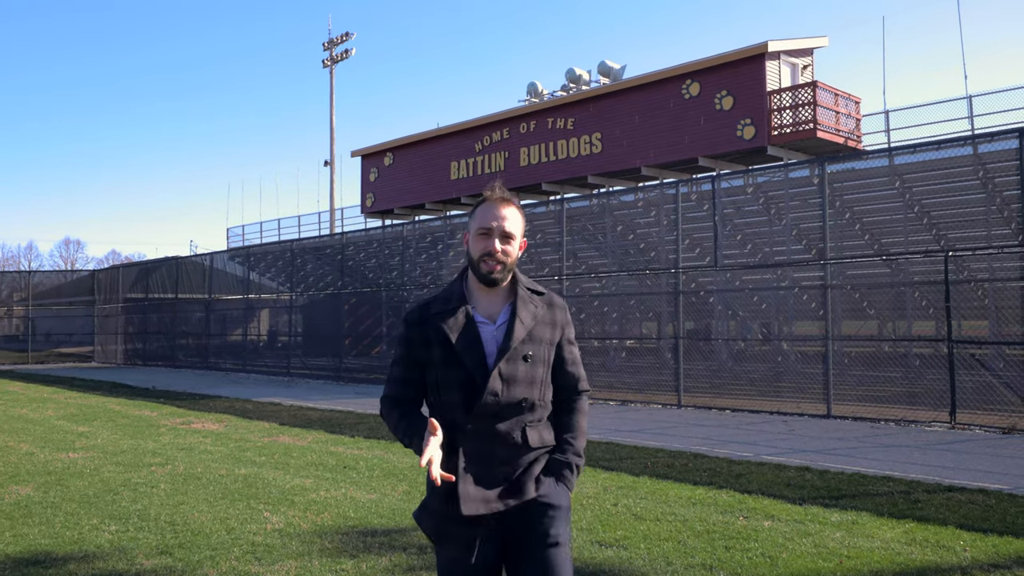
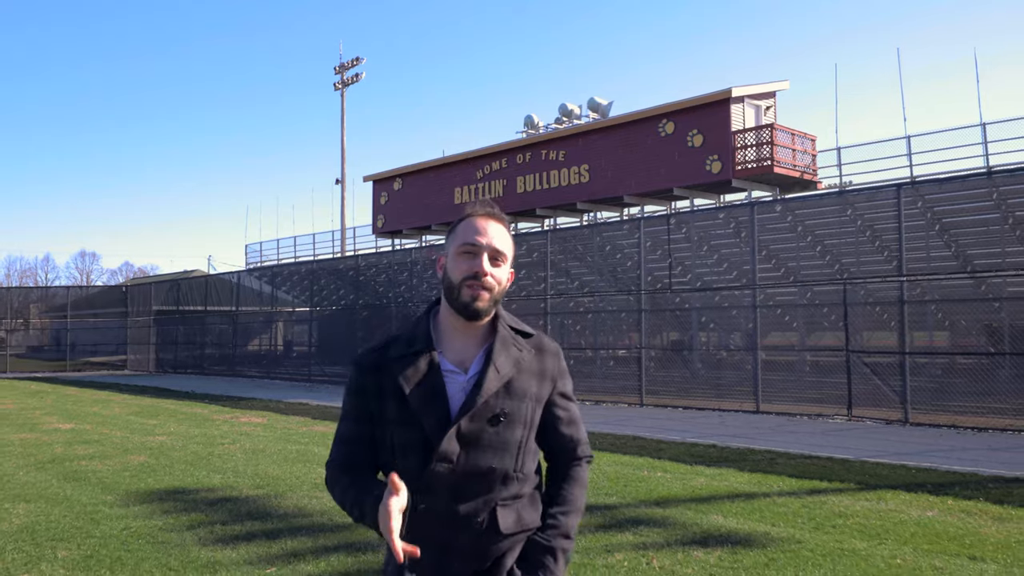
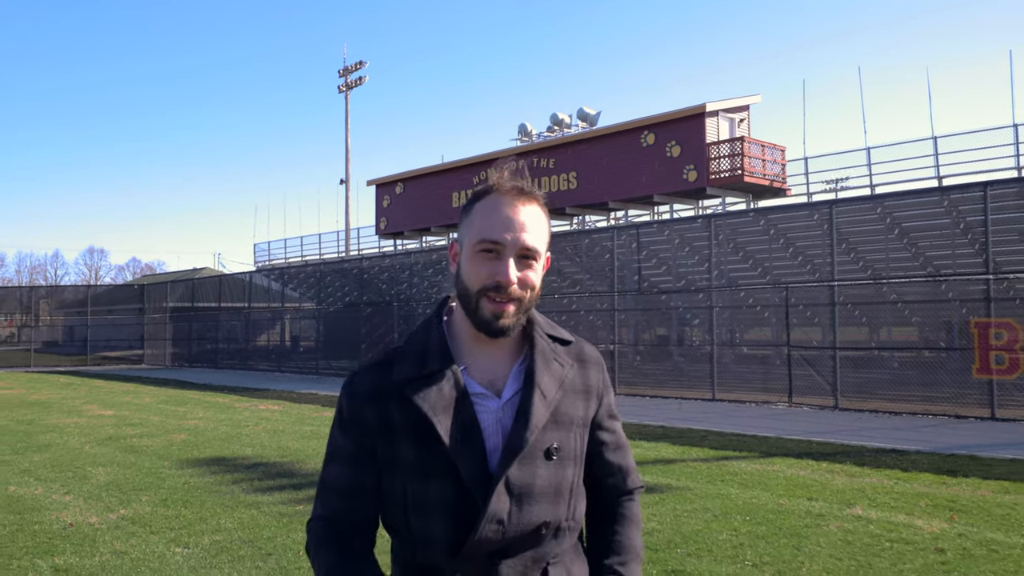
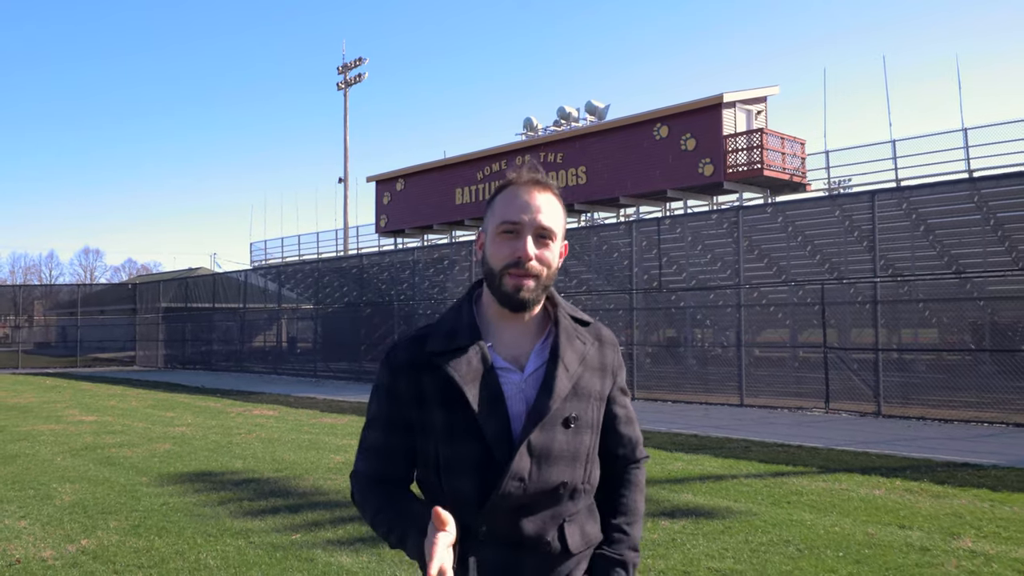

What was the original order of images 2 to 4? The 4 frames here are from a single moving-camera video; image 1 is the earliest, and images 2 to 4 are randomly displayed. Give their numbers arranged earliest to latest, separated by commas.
2, 4, 3
